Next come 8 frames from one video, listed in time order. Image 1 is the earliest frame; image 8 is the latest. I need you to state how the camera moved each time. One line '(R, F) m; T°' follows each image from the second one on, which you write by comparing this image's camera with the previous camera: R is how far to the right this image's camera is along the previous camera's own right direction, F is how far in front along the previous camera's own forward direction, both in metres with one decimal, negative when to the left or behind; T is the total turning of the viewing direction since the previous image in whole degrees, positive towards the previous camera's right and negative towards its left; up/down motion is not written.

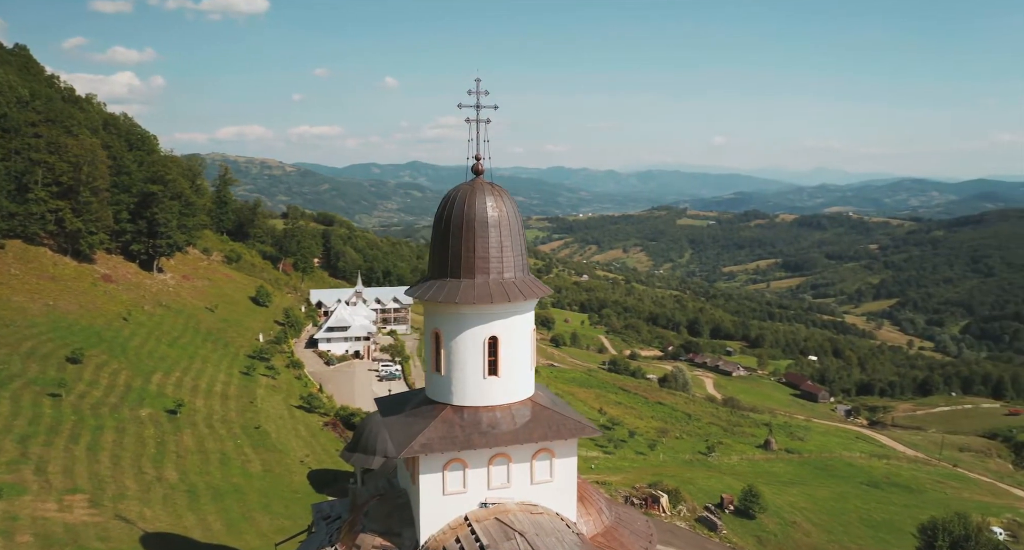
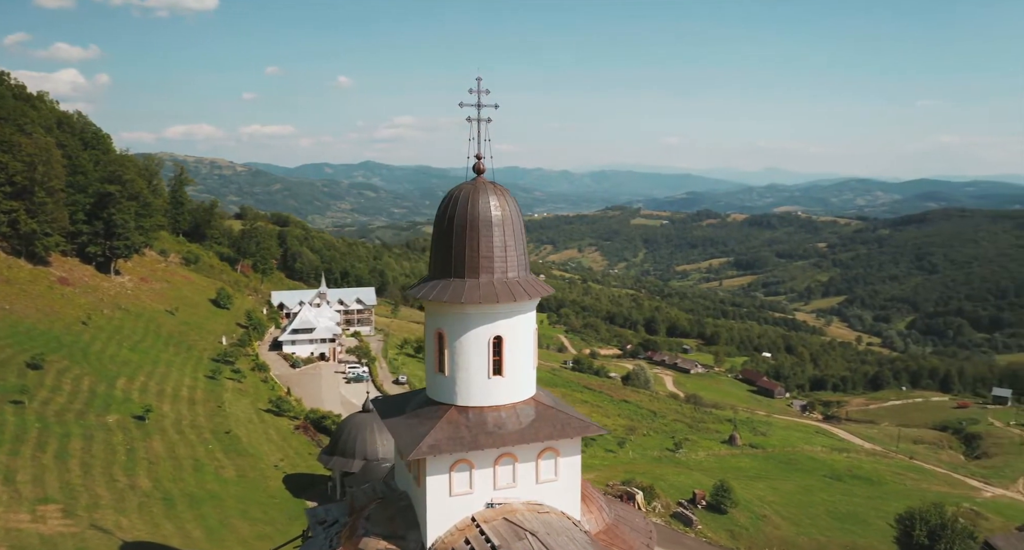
(-0.7, +0.1) m; +3°
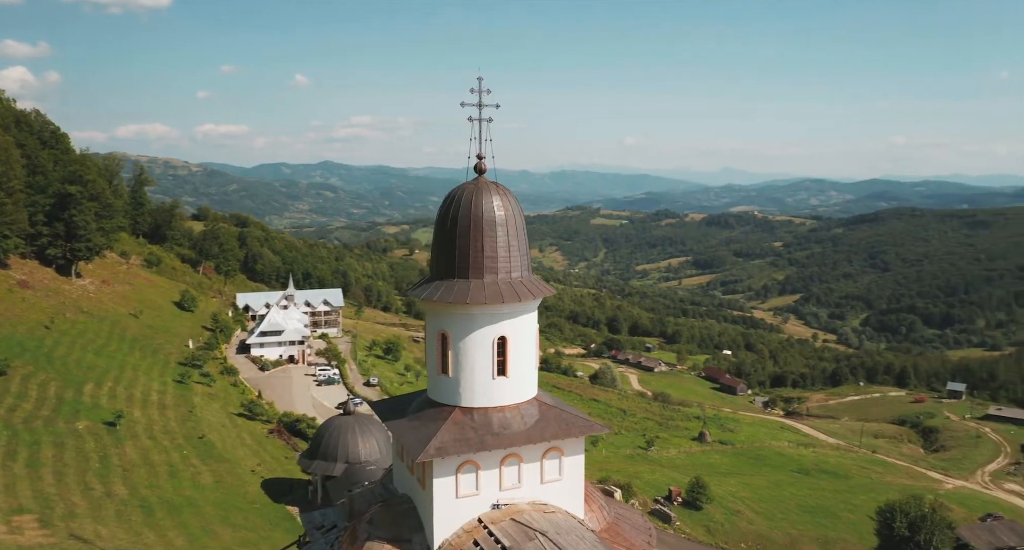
(-0.6, 0.0) m; +3°
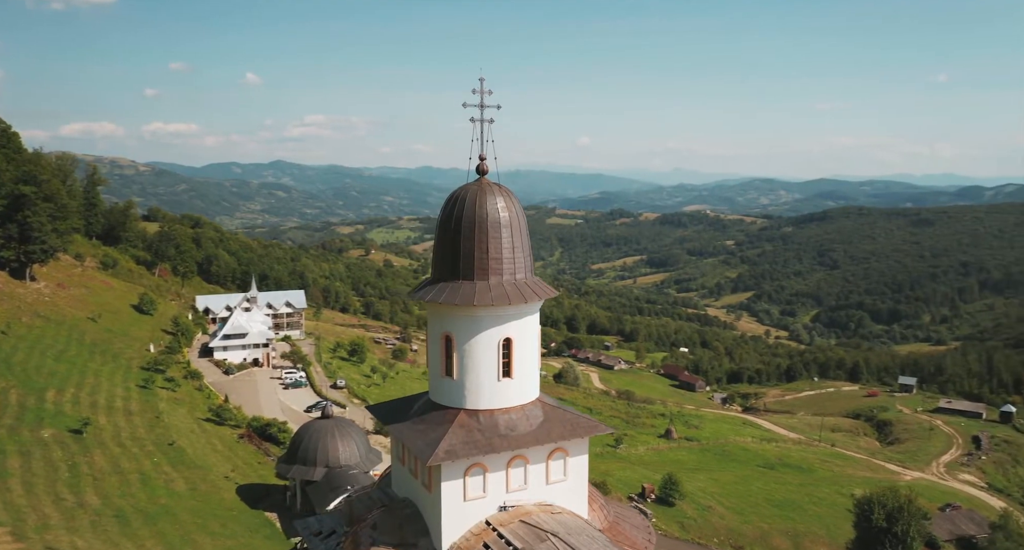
(-0.7, 0.0) m; +3°
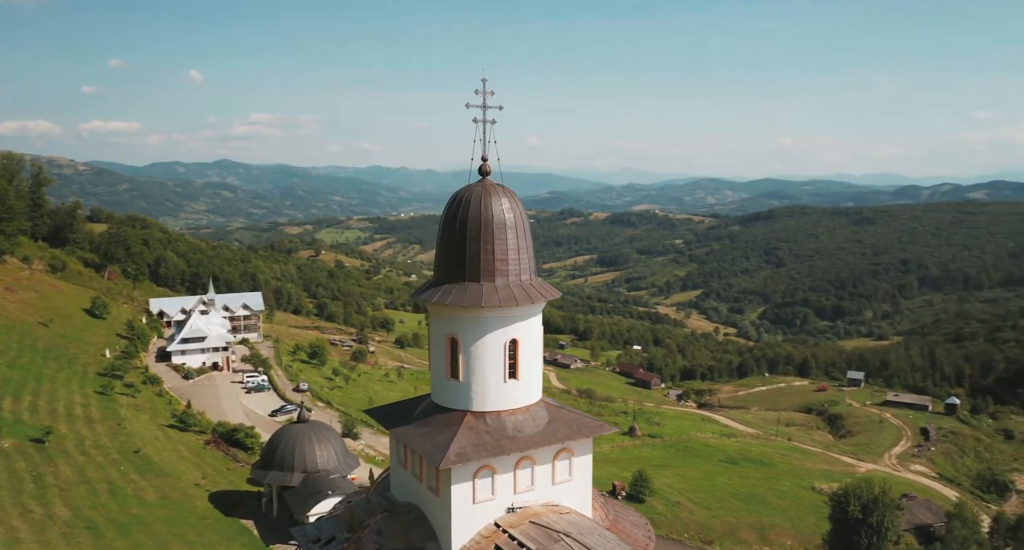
(-0.7, 0.0) m; +3°
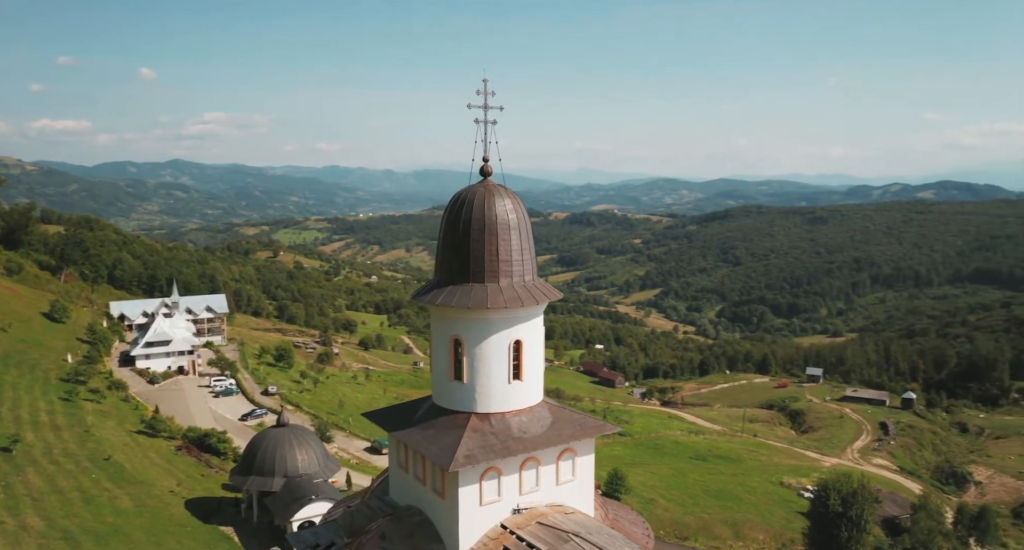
(-0.6, 0.0) m; +3°
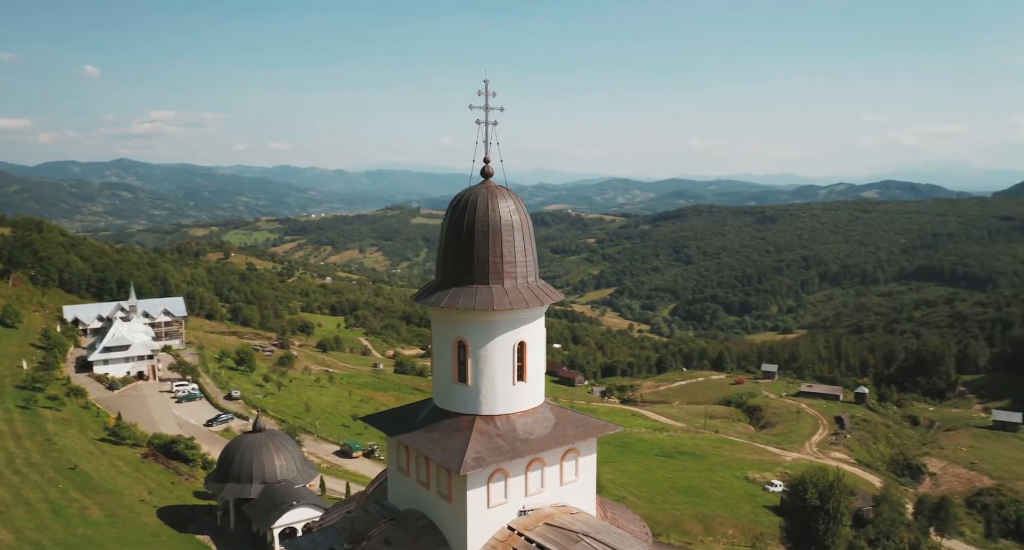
(-0.7, 0.0) m; +3°
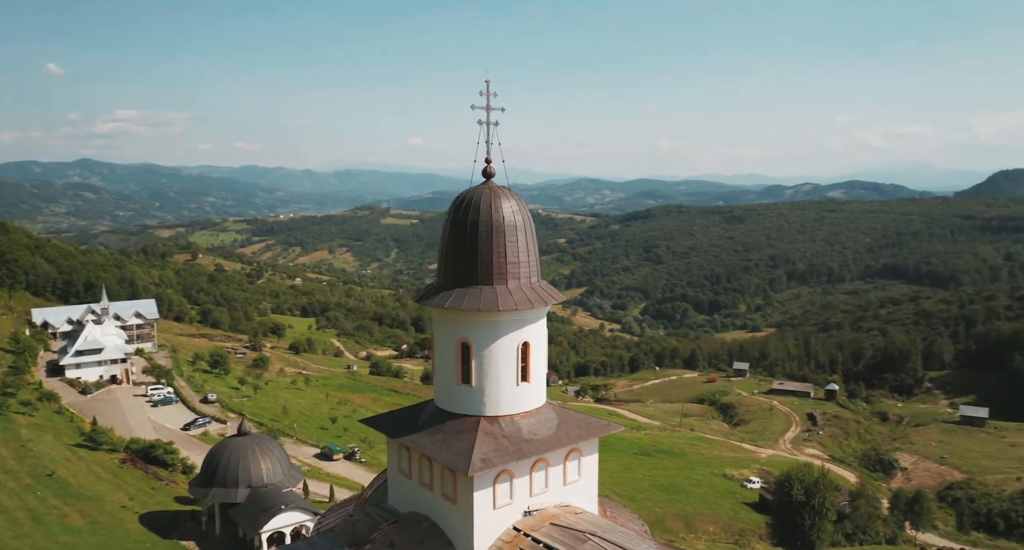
(-0.4, 0.0) m; +2°
